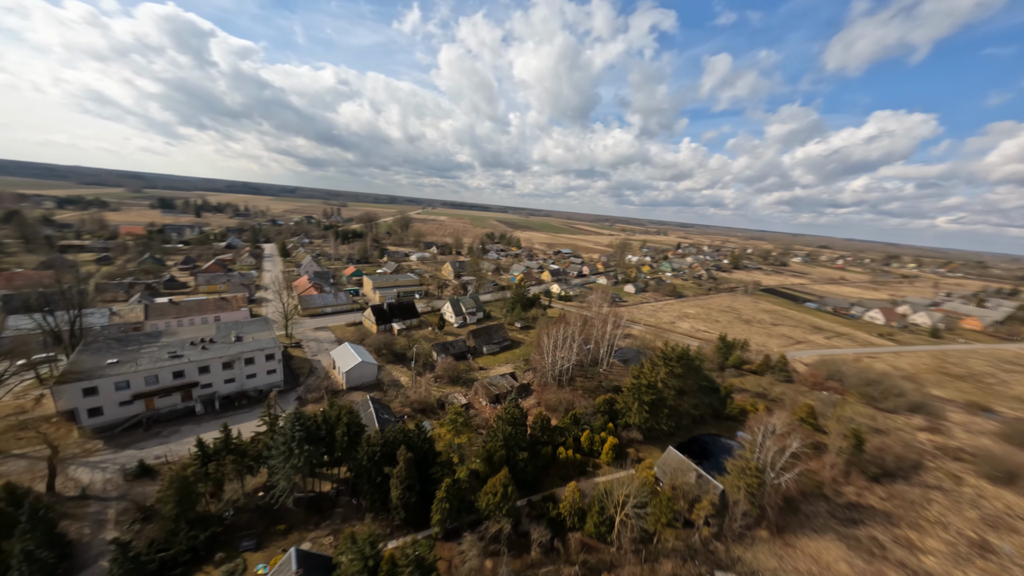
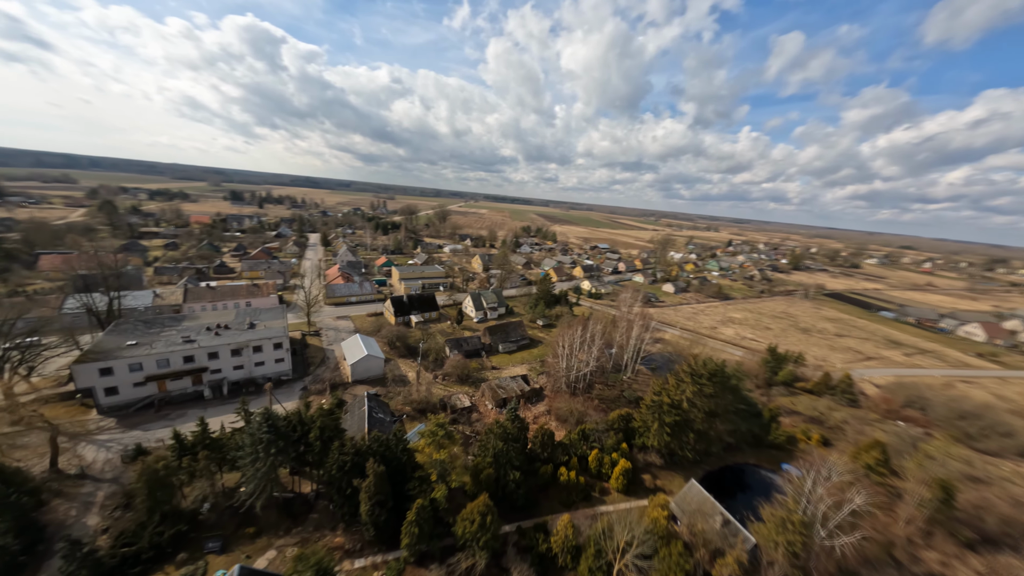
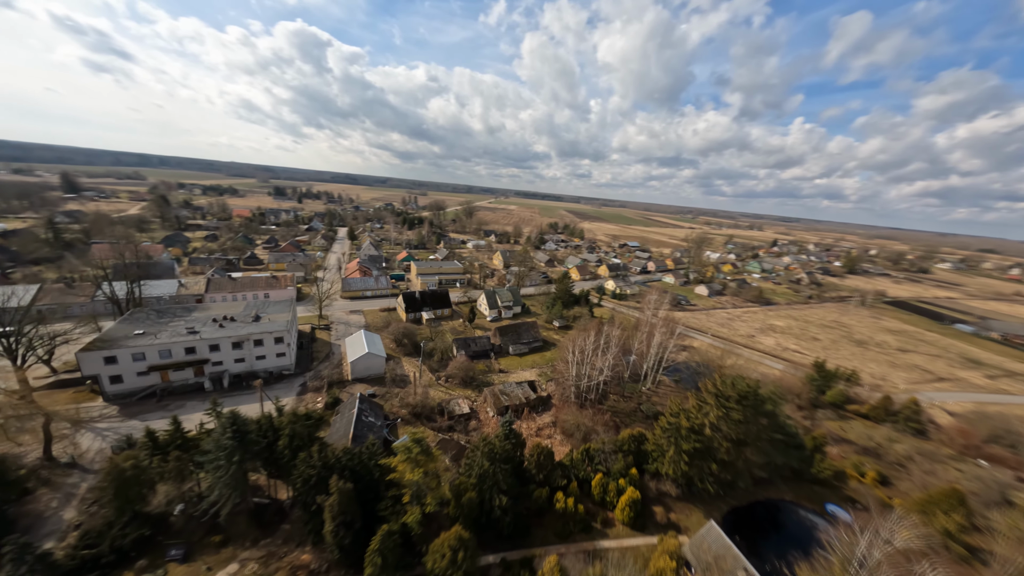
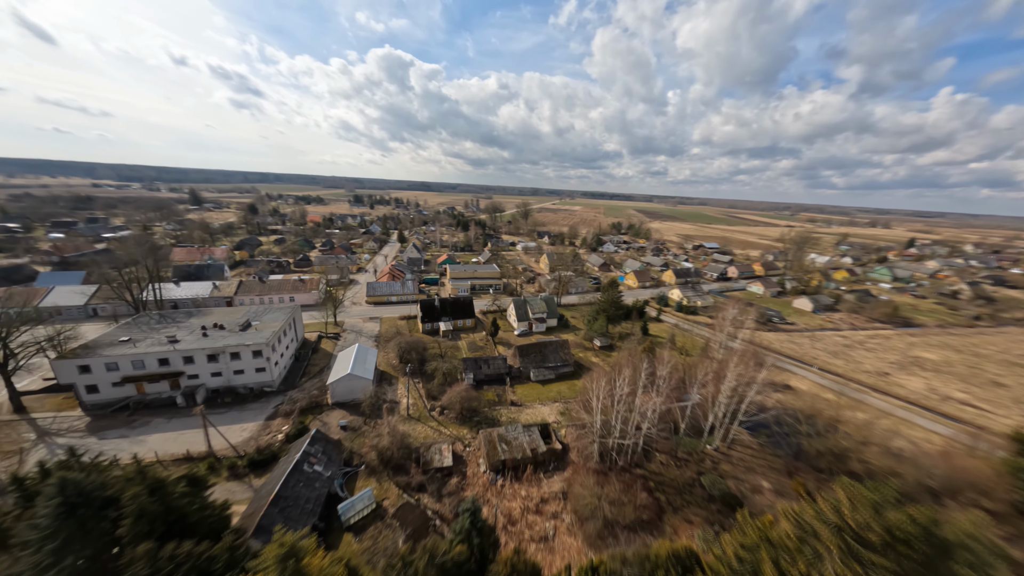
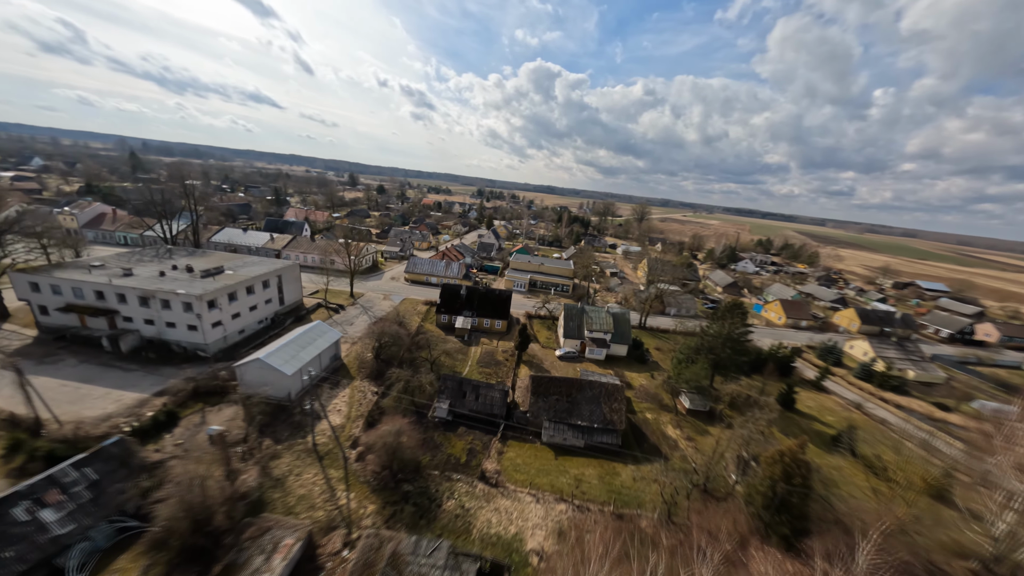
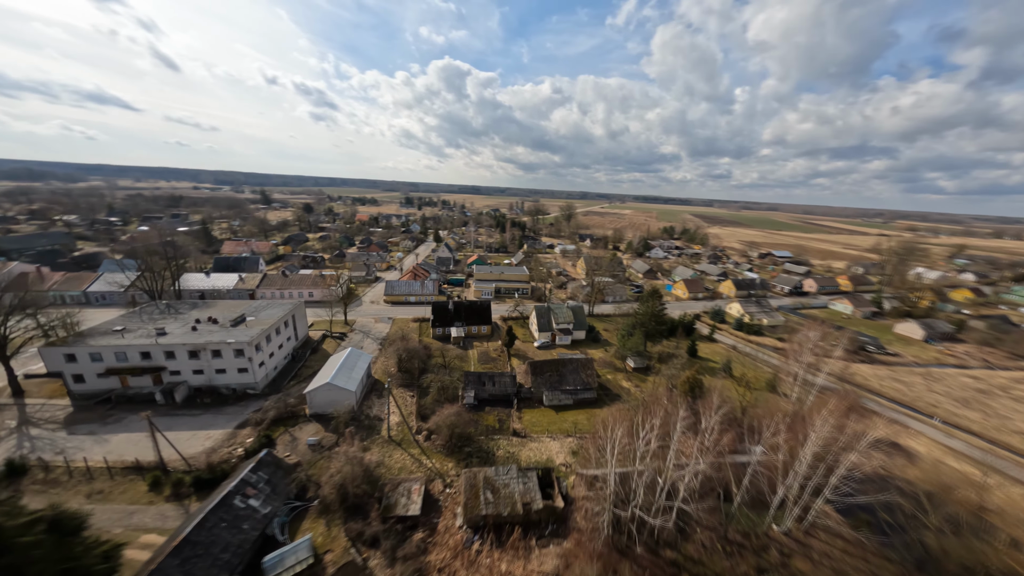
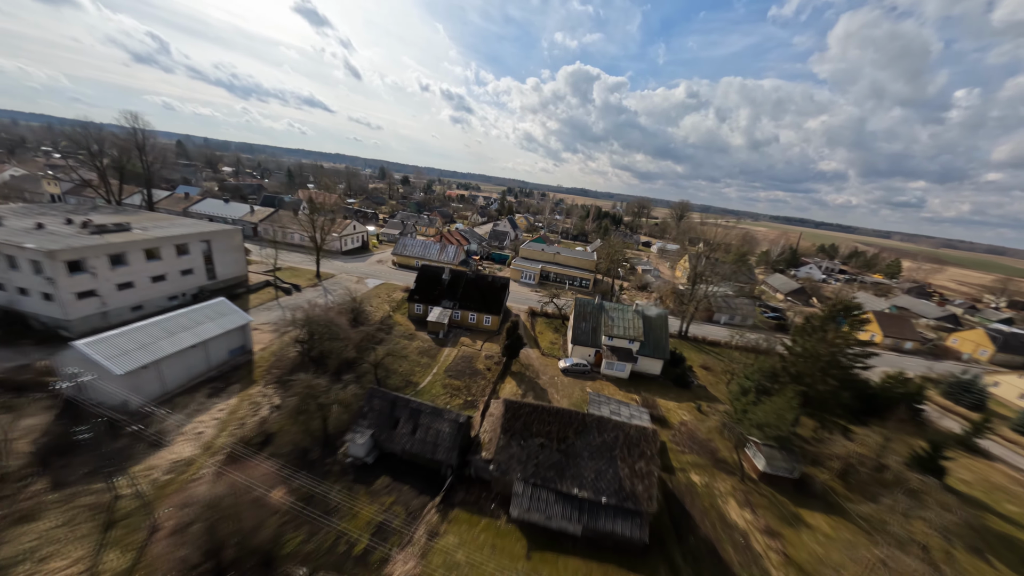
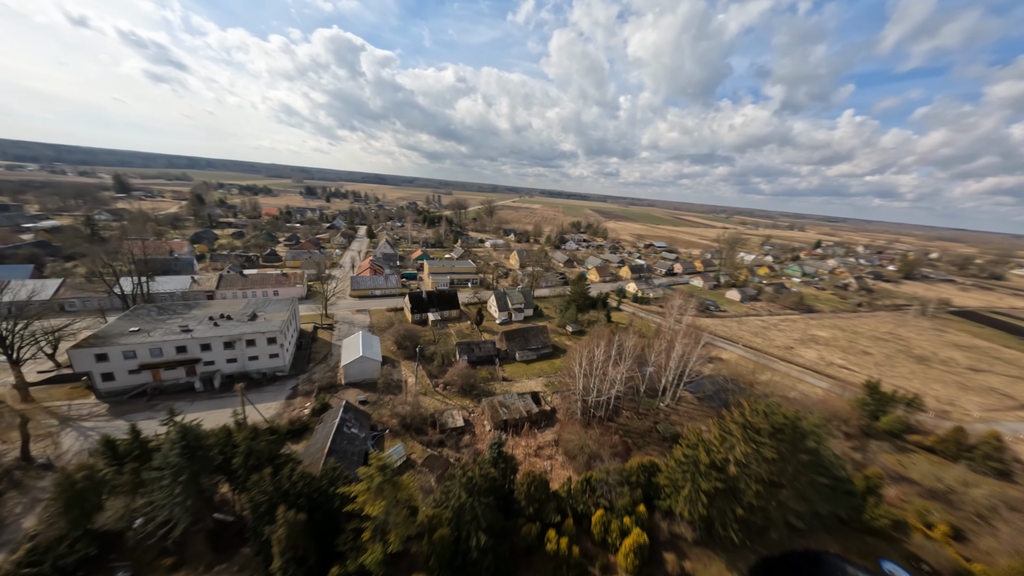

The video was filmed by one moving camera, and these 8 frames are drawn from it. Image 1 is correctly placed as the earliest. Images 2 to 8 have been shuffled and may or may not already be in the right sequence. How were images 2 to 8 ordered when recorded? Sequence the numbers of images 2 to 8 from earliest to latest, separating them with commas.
2, 3, 8, 4, 6, 5, 7
